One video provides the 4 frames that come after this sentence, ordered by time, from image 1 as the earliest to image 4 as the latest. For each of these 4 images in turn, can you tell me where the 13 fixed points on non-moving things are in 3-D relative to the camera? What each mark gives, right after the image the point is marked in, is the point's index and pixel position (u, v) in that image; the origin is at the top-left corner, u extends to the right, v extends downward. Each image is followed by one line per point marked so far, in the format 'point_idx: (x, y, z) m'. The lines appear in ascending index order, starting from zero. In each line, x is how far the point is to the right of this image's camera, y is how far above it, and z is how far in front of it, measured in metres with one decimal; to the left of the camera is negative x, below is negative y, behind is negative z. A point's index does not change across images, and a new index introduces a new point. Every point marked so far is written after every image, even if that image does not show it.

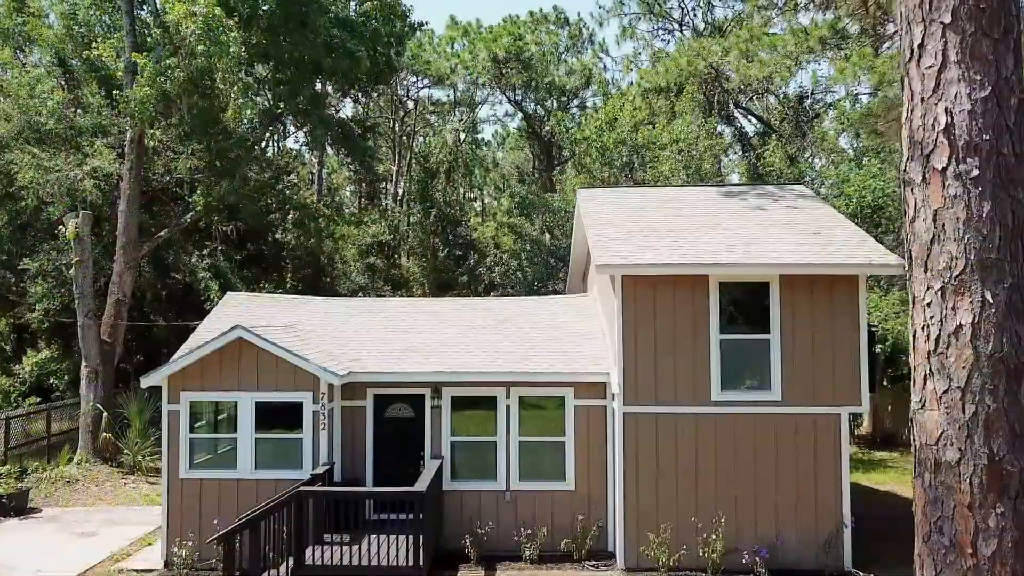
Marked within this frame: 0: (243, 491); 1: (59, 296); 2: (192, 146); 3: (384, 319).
0: (-2.9, -2.2, +8.7) m
1: (-9.6, -0.2, +17.2) m
2: (-6.4, +2.8, +16.1) m
3: (-1.6, -0.4, +10.2) m
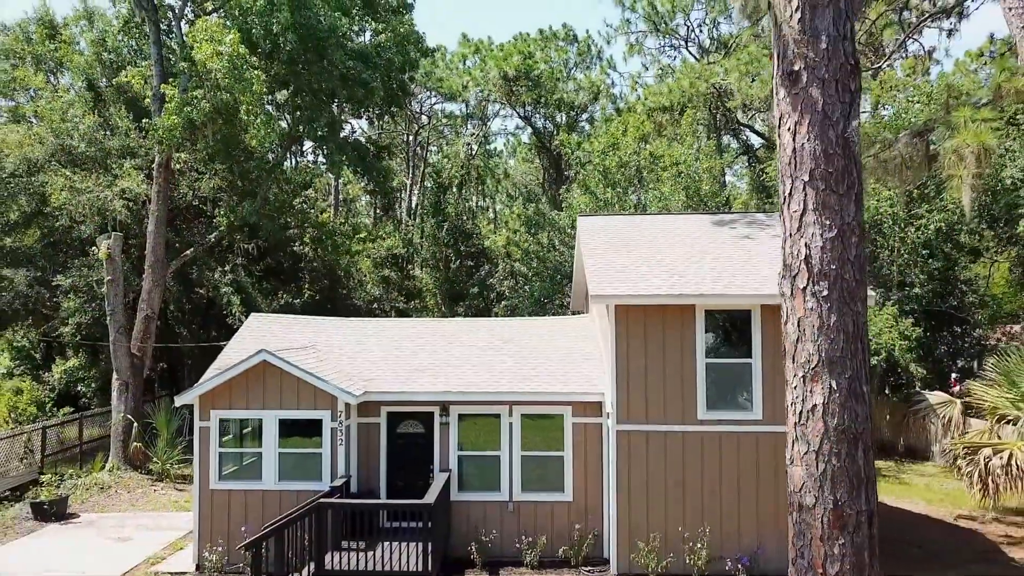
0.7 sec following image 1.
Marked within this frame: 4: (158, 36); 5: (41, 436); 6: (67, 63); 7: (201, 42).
0: (-2.8, -2.5, +9.5) m
1: (-9.4, -0.5, +18.1) m
2: (-6.2, +2.5, +16.9) m
3: (-1.6, -0.7, +11.0) m
4: (-7.4, +5.3, +17.1) m
5: (-8.6, -2.7, +14.8) m
6: (-10.8, +5.5, +19.7) m
7: (-5.2, +4.1, +13.8) m
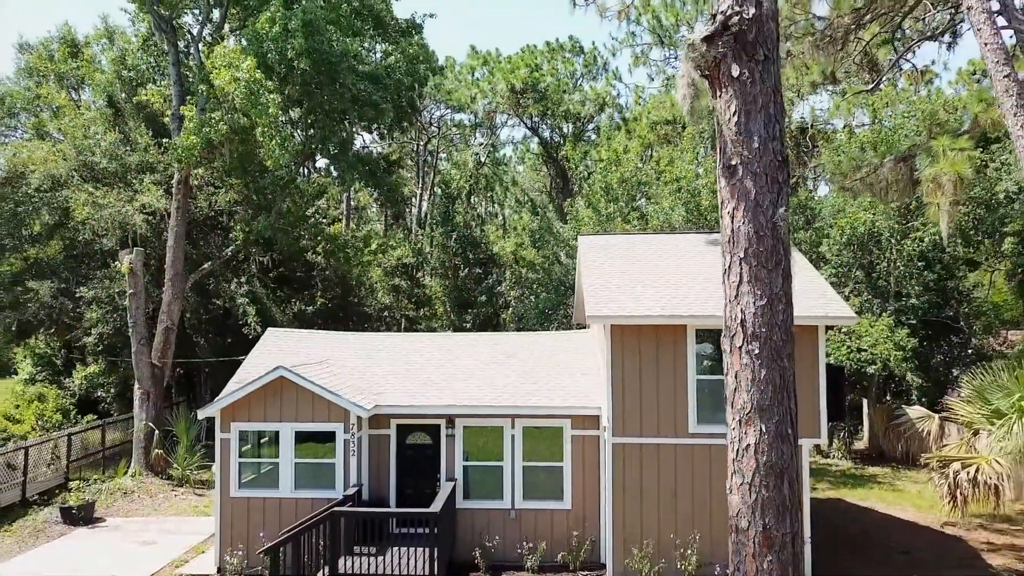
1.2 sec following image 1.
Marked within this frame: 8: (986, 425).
0: (-2.8, -2.7, +10.1) m
1: (-9.2, -0.8, +18.8) m
2: (-6.1, +2.3, +17.6) m
3: (-1.5, -1.0, +11.6) m
4: (-7.3, +5.1, +17.7) m
5: (-8.5, -2.9, +15.5) m
6: (-10.6, +5.2, +20.4) m
7: (-5.1, +3.9, +14.4) m
8: (+5.0, -1.4, +8.6) m
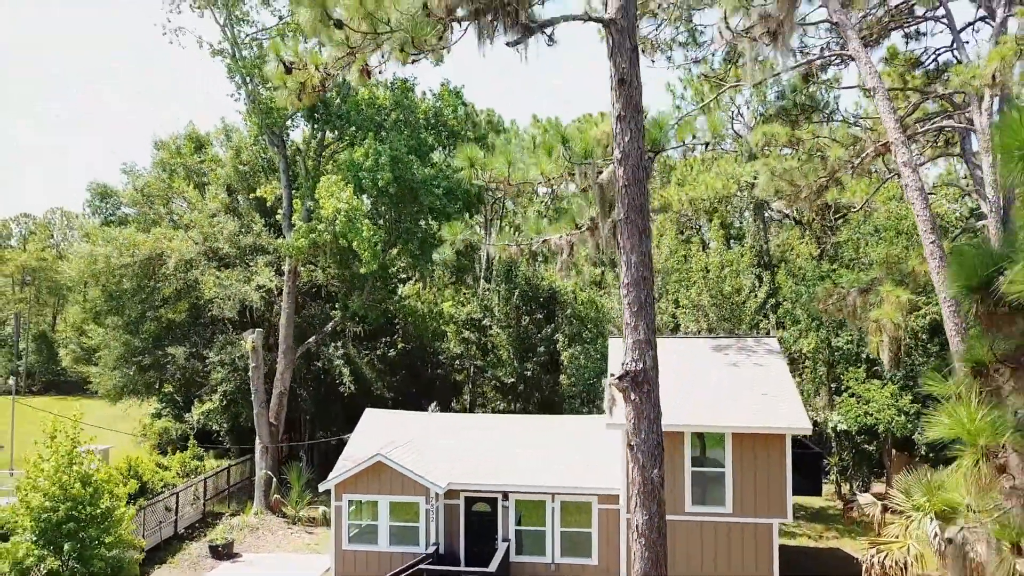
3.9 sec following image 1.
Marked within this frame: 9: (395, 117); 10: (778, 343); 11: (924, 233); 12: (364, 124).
0: (-2.2, -4.5, +13.4) m
1: (-7.8, -2.5, +22.7) m
2: (-4.8, +0.5, +21.2) m
3: (-0.7, -2.7, +14.8) m
4: (-6.0, +3.3, +21.5) m
5: (-7.3, -4.7, +19.3) m
6: (-9.0, +3.5, +24.4) m
7: (-4.1, +2.1, +18.0) m
8: (+5.5, -3.1, +11.3) m
9: (-2.9, +4.2, +19.9) m
10: (+4.8, -1.0, +14.6) m
11: (+6.1, +0.8, +12.1) m
12: (-3.6, +3.9, +19.6) m
